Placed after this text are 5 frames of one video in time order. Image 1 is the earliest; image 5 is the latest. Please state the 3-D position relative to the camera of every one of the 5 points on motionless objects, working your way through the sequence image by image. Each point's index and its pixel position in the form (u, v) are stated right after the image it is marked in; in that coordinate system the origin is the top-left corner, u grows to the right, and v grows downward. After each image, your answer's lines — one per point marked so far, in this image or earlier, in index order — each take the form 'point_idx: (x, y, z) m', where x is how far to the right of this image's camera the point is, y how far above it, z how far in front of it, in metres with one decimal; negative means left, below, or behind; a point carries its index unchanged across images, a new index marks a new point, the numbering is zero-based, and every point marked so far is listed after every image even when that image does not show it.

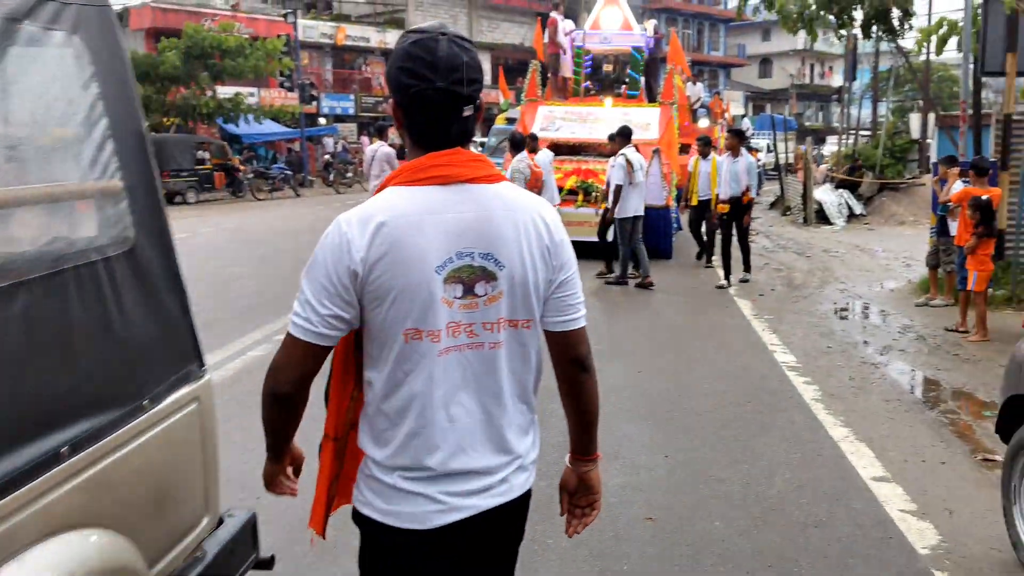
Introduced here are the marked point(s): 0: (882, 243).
0: (+6.3, +0.8, +16.1) m
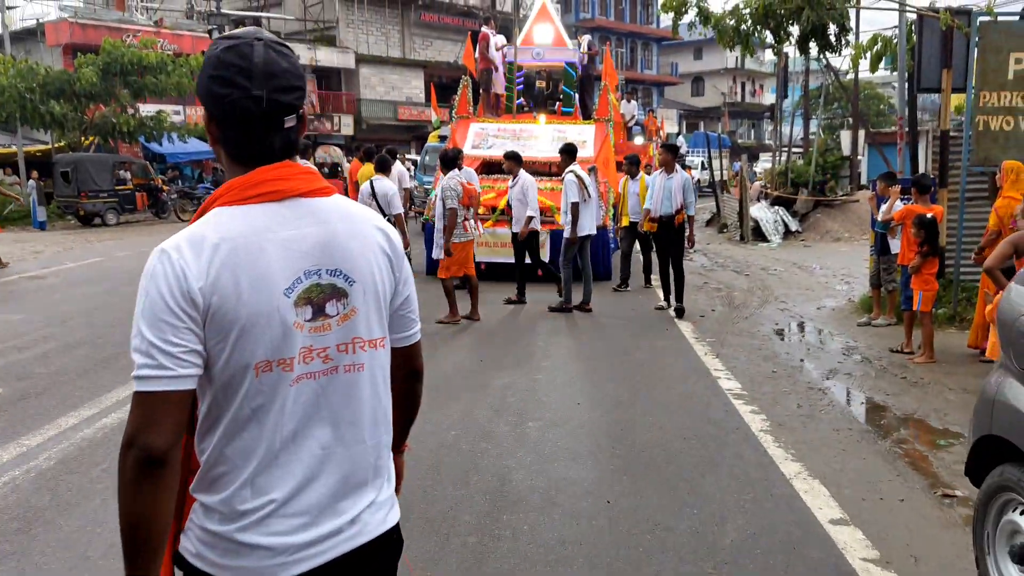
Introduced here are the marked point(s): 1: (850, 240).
0: (+5.2, +0.5, +16.0) m
1: (+7.0, +1.0, +19.5) m
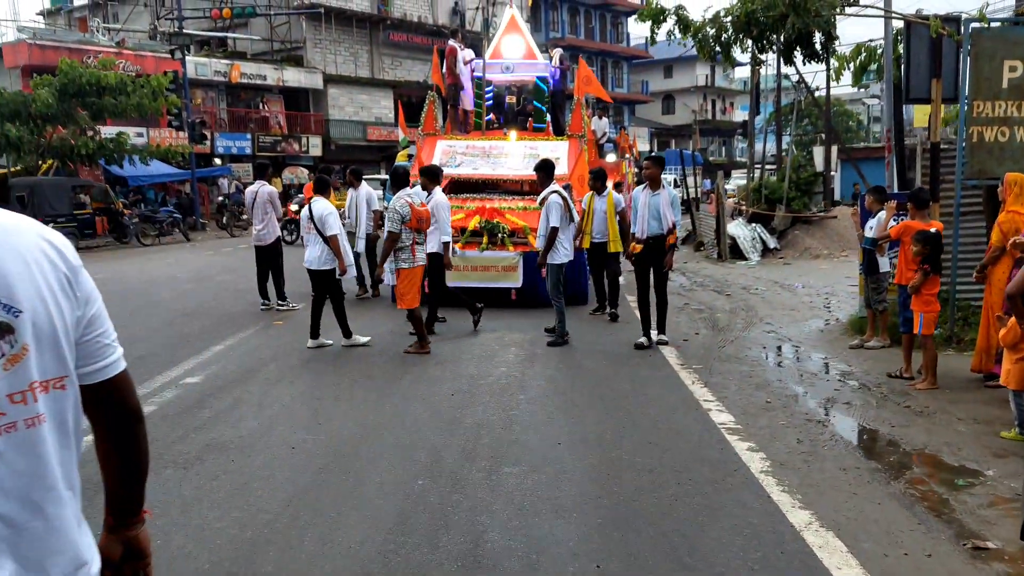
0: (+4.7, +0.2, +15.6) m
1: (+6.4, +0.6, +19.1) m
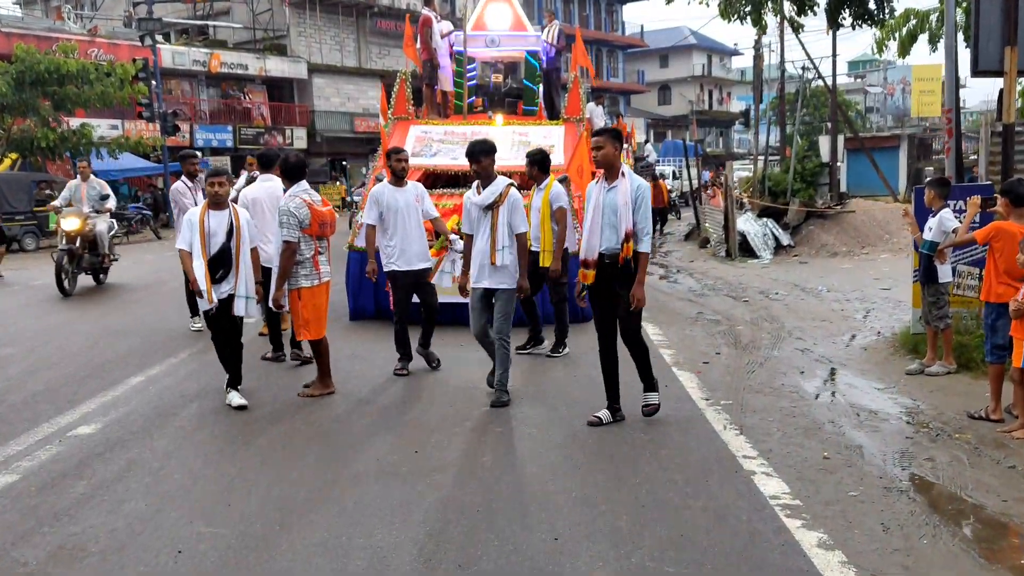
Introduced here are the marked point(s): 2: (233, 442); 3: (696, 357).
0: (+4.6, +0.1, +14.0) m
1: (+6.2, +0.6, +17.5) m
2: (-1.6, -0.9, +5.5) m
3: (+1.6, -0.6, +8.4) m
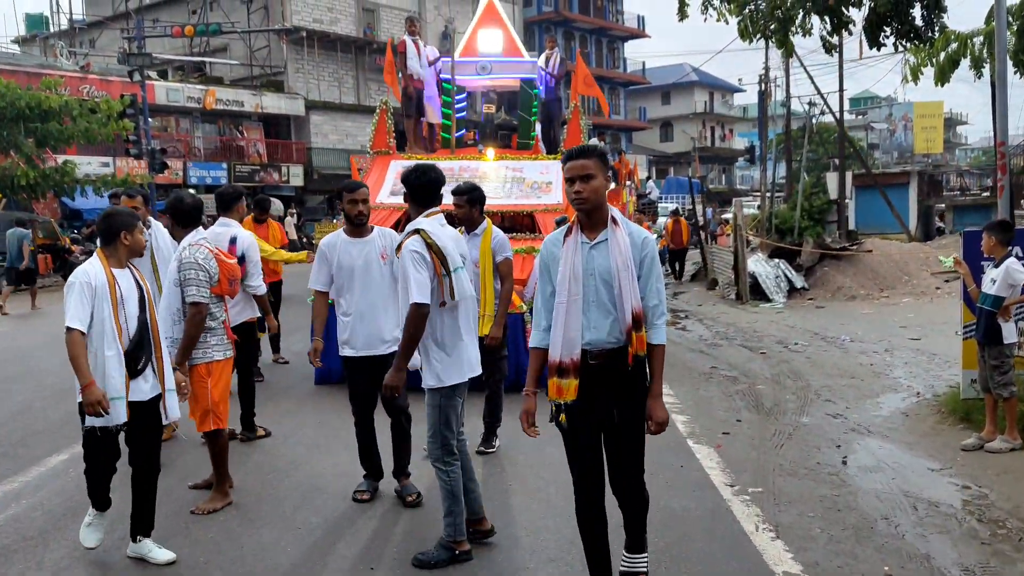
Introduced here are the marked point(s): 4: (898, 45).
0: (+4.5, -0.5, +12.9) m
1: (+6.2, -0.2, +16.5) m
2: (-1.7, -1.2, +4.4) m
3: (+1.5, -1.0, +7.3) m
4: (+2.6, +1.6, +6.3) m
